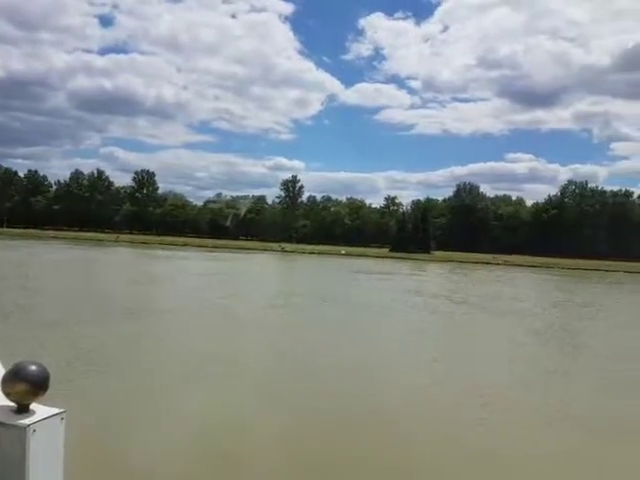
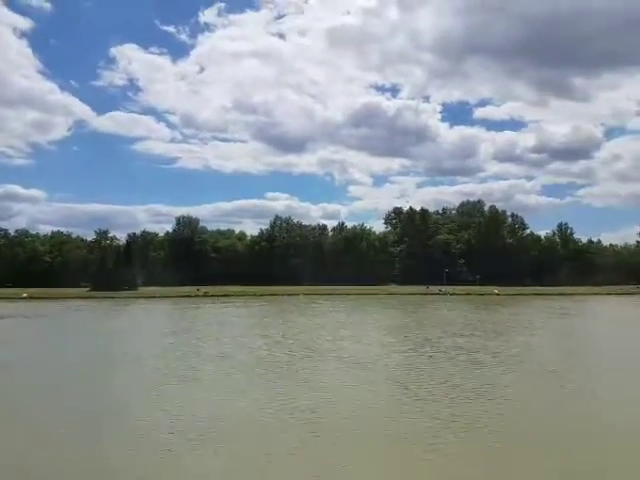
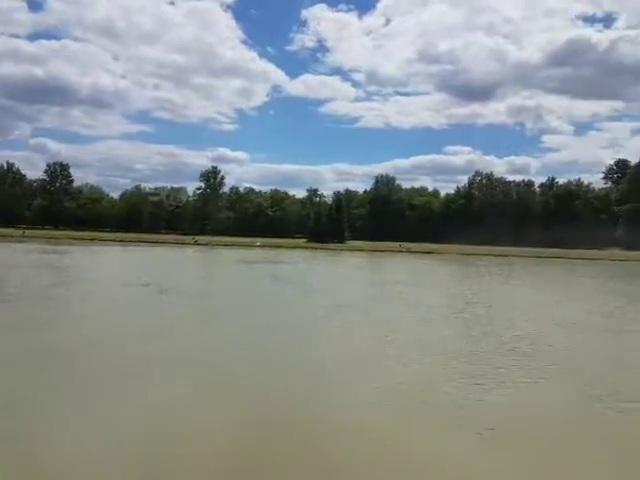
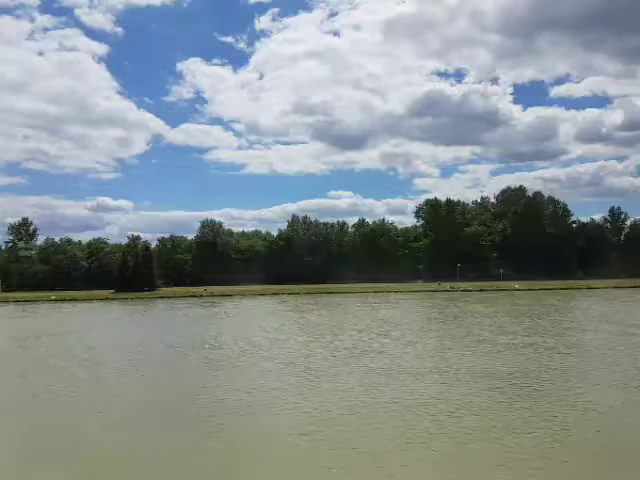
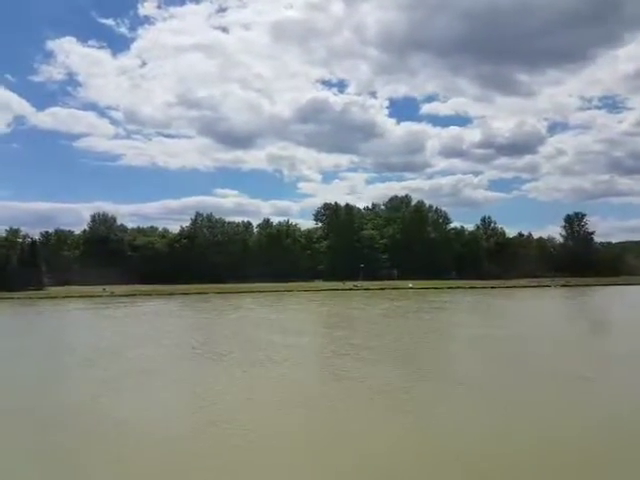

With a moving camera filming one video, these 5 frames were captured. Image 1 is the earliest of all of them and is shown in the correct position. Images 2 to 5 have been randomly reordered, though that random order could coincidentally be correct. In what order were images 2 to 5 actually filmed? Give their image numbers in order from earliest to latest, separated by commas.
3, 2, 5, 4
